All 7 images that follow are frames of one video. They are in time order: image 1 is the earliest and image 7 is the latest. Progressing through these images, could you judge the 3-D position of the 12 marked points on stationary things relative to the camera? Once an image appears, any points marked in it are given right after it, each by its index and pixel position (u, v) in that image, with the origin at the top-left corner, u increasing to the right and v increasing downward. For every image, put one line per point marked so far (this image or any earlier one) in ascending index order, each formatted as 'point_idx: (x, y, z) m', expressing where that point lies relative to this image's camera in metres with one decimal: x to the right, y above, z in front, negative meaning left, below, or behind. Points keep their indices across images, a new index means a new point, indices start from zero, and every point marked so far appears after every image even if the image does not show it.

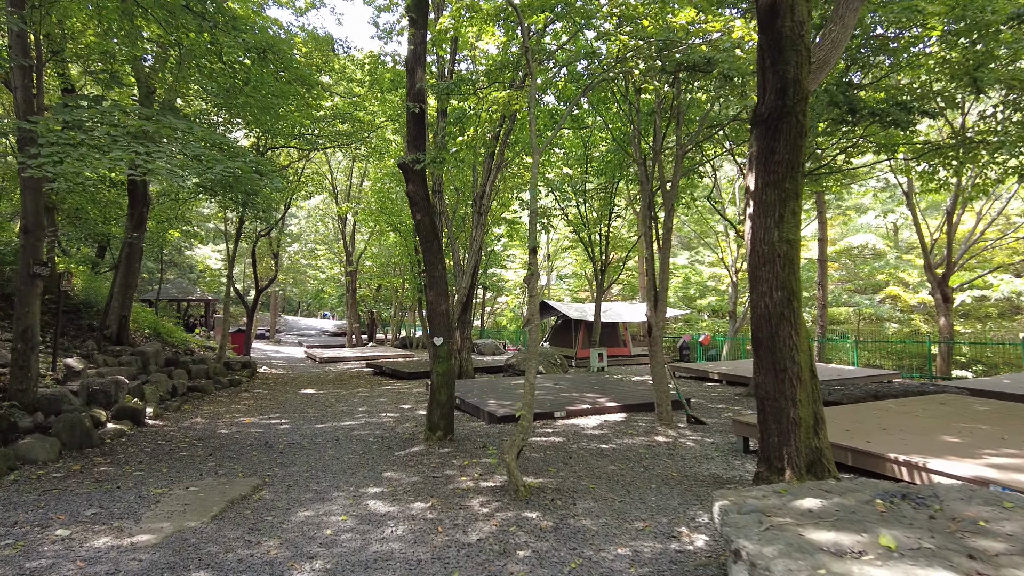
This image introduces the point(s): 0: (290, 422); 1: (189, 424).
0: (-2.5, -1.5, +7.2) m
1: (-3.6, -1.5, +7.3) m
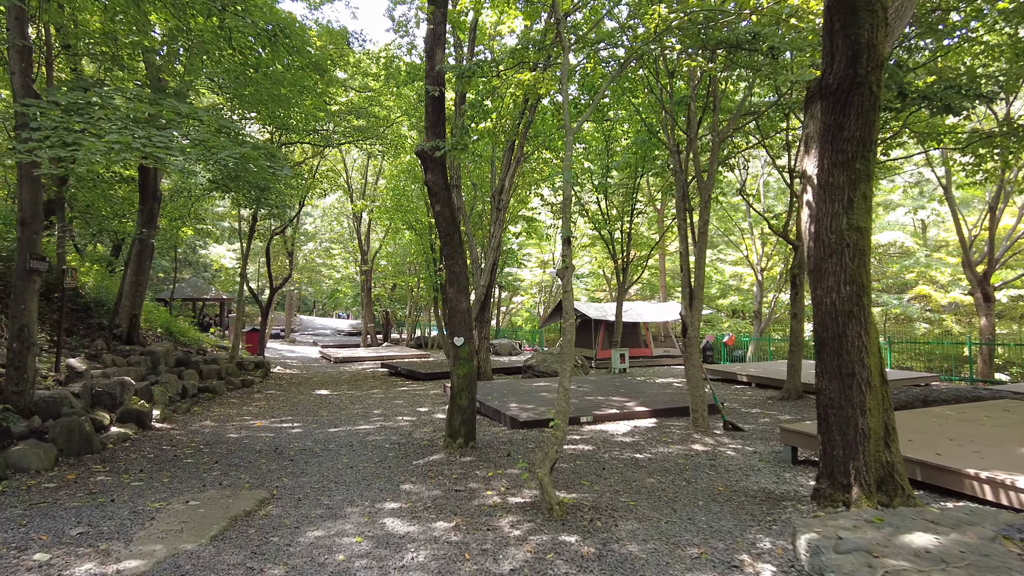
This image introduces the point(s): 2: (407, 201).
0: (-2.2, -1.5, +6.9) m
1: (-3.3, -1.5, +7.0) m
2: (-2.8, +2.3, +17.3) m
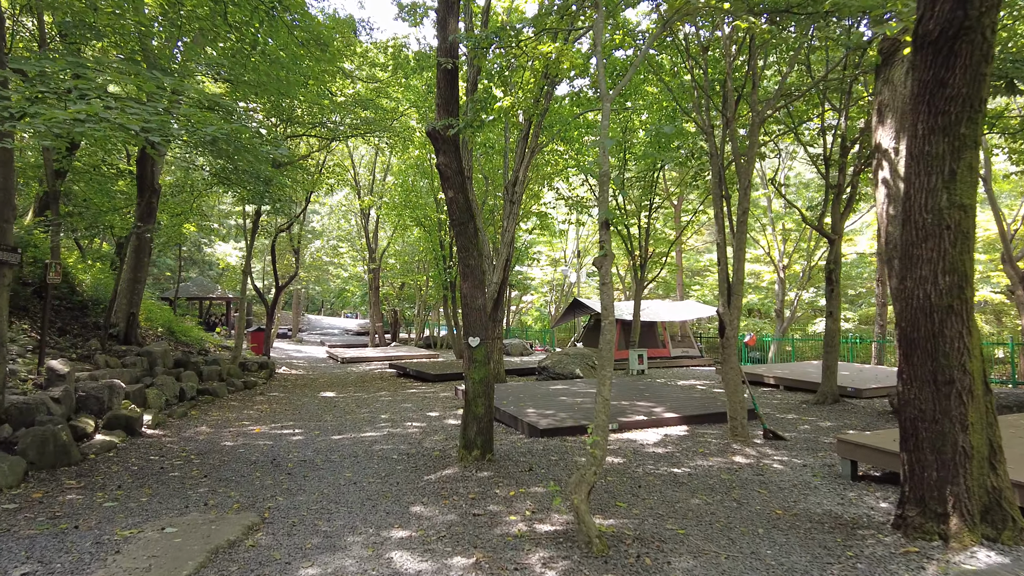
0: (-2.0, -1.4, +6.4) m
1: (-3.2, -1.4, +6.5) m
2: (-2.5, +2.3, +16.8) m
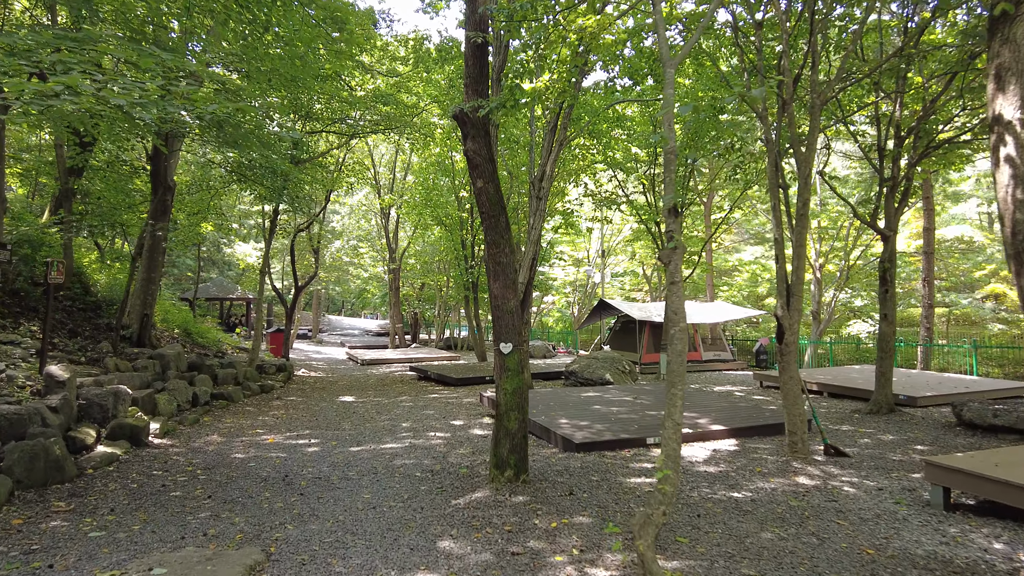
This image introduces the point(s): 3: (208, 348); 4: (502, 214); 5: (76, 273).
0: (-1.8, -1.4, +6.0) m
1: (-2.9, -1.4, +6.1) m
2: (-1.9, +2.3, +16.4) m
3: (-5.7, -1.2, +12.4) m
4: (-0.1, +0.5, +4.4) m
5: (-6.7, +0.2, +10.1) m
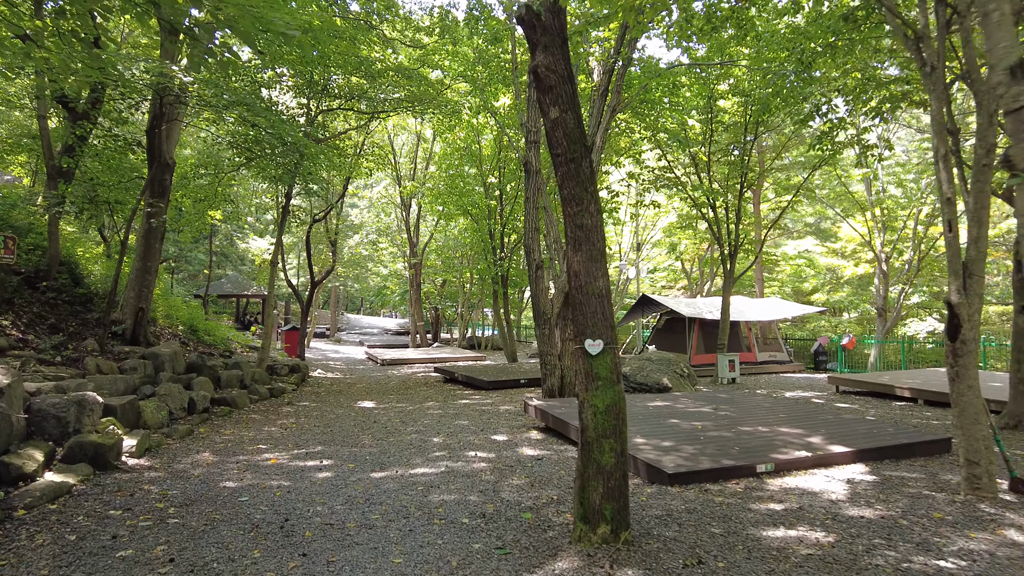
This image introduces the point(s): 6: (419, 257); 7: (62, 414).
0: (-1.3, -1.3, +4.8) m
1: (-2.4, -1.3, +4.9) m
2: (-1.2, +2.4, +15.1) m
3: (-5.1, -1.0, +11.3) m
4: (+0.3, +0.6, +3.1) m
5: (-6.1, +0.4, +9.0) m
6: (-2.8, +0.9, +19.6) m
7: (-3.0, -0.8, +4.3) m
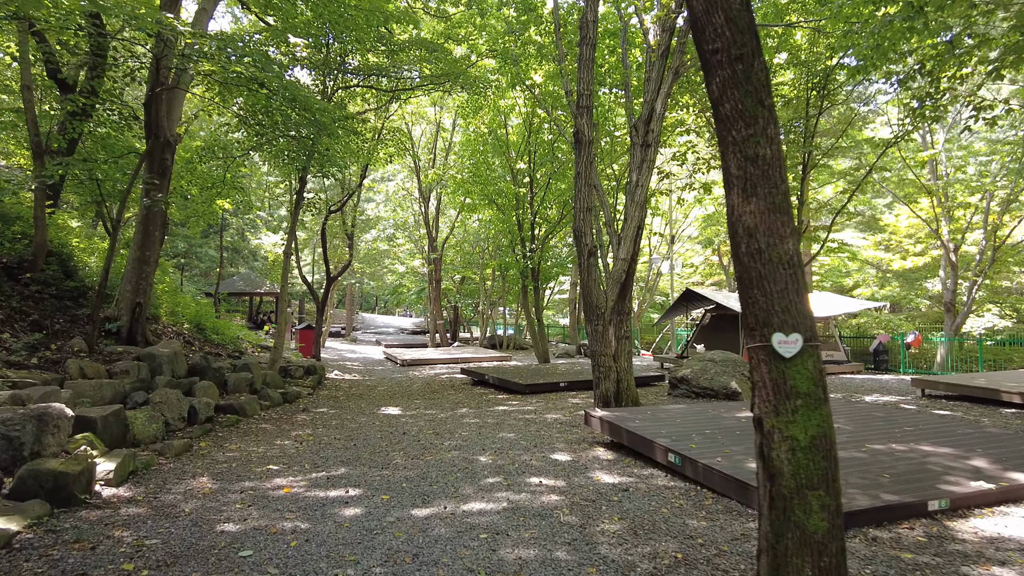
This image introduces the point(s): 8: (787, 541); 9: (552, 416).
0: (-0.9, -1.2, +3.7) m
1: (-2.0, -1.2, +3.9) m
2: (-0.5, +2.5, +14.1) m
3: (-4.5, -0.9, +10.3) m
4: (+0.8, +0.7, +2.0) m
5: (-5.6, +0.5, +8.0) m
6: (-2.1, +1.0, +18.5) m
7: (-2.5, -0.7, +3.3) m
8: (+0.7, -0.7, +1.8) m
9: (+0.4, -1.3, +6.8) m
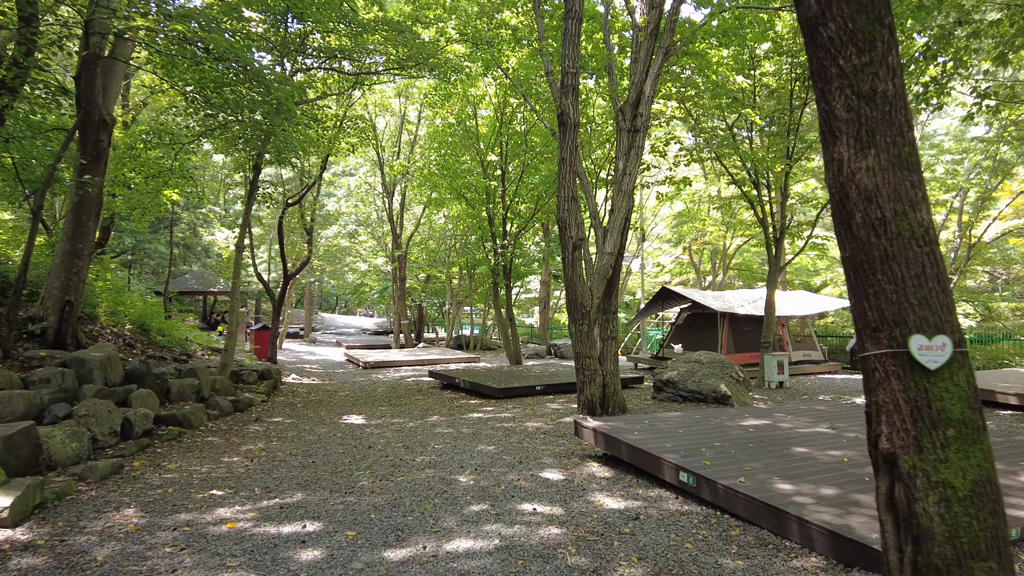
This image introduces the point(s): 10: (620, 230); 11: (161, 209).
0: (-0.9, -1.2, +3.1) m
1: (-2.0, -1.2, +3.2) m
2: (-1.2, +2.6, +13.4) m
3: (-4.9, -0.9, +9.4) m
4: (+0.8, +0.8, +1.5) m
5: (-5.9, +0.5, +7.1) m
6: (-2.9, +1.1, +17.8) m
7: (-2.6, -0.7, +2.6) m
8: (+0.8, -0.6, +1.3) m
9: (+0.2, -1.3, +6.2) m
10: (+1.1, +0.6, +6.1) m
11: (-6.8, +1.5, +12.7) m
